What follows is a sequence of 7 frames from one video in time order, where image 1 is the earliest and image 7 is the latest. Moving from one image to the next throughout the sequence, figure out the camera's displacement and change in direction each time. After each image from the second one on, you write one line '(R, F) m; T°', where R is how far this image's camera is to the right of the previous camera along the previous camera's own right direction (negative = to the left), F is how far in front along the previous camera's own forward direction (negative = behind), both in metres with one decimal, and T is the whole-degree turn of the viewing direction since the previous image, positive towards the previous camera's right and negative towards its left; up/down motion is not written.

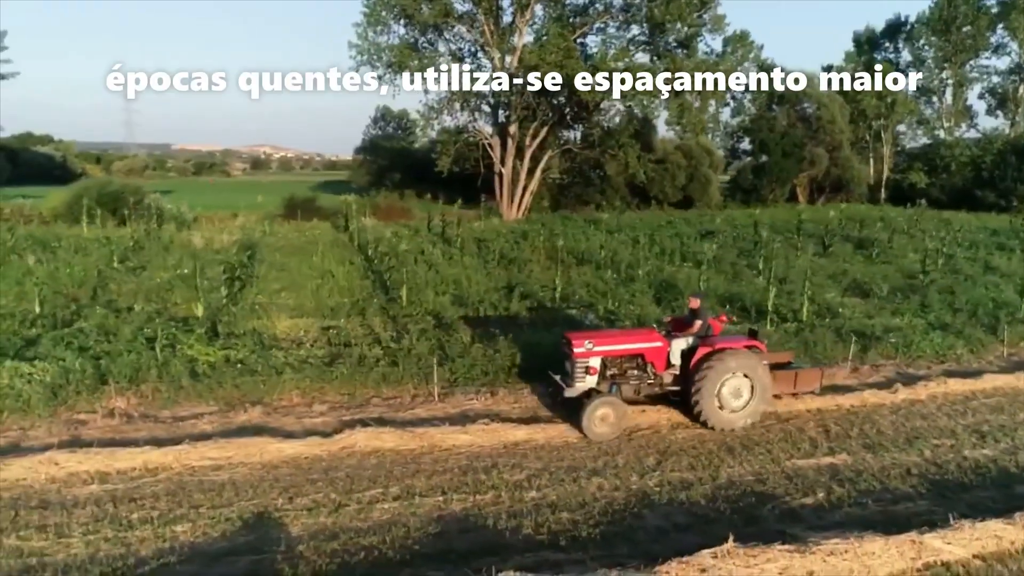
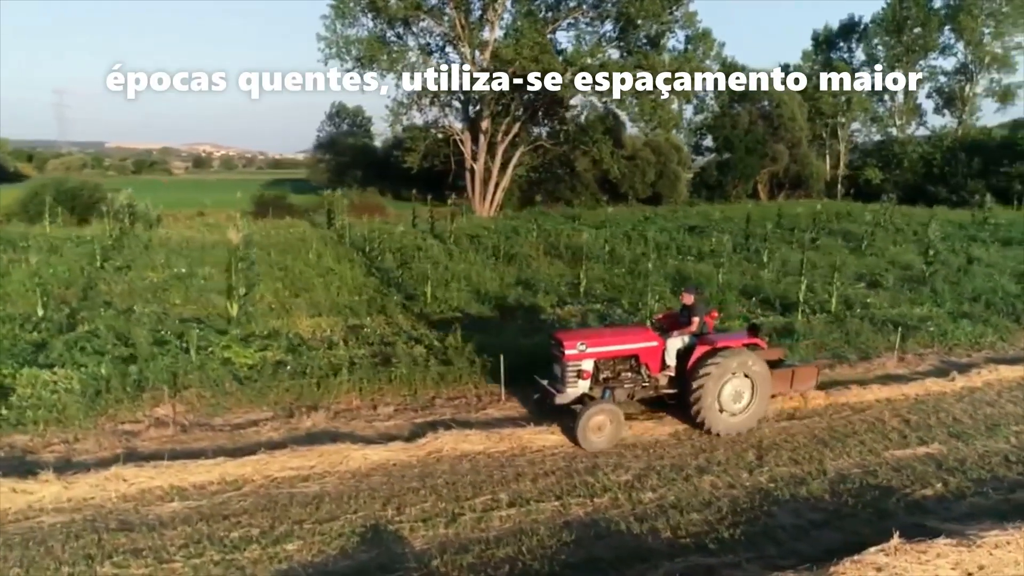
(-1.3, +0.4) m; +4°
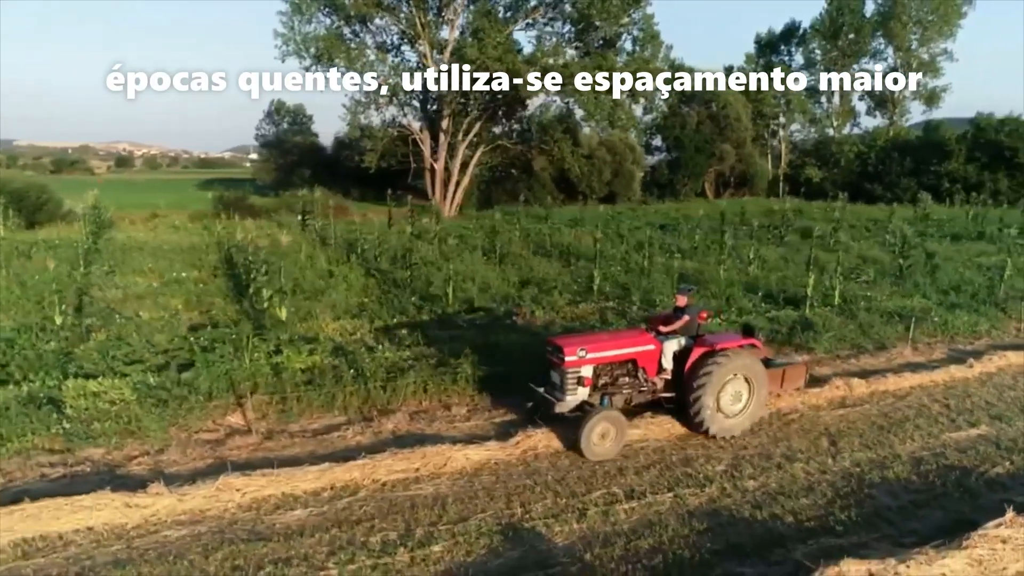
(-1.4, 0.0) m; +5°
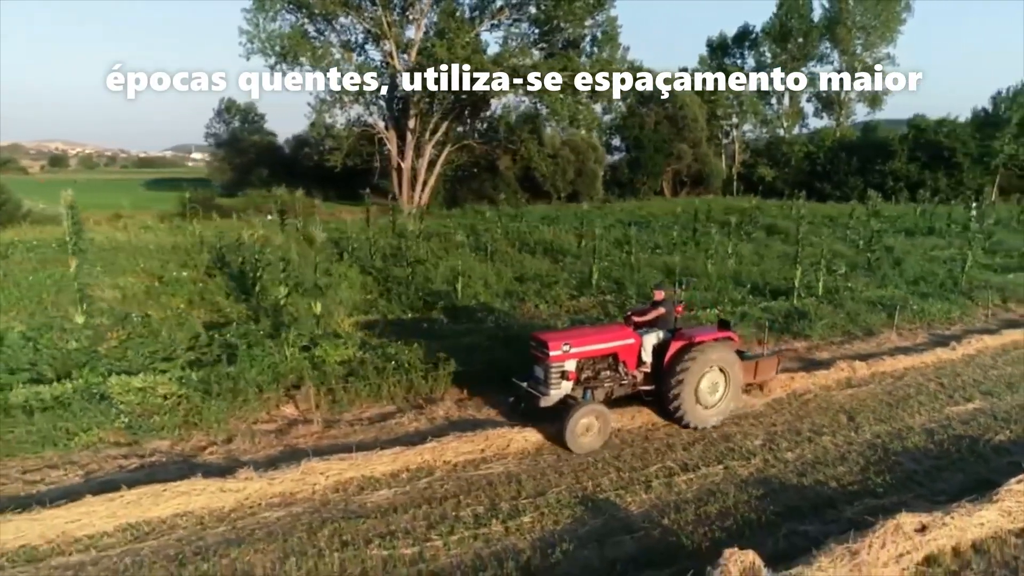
(-0.9, -0.3) m; +4°
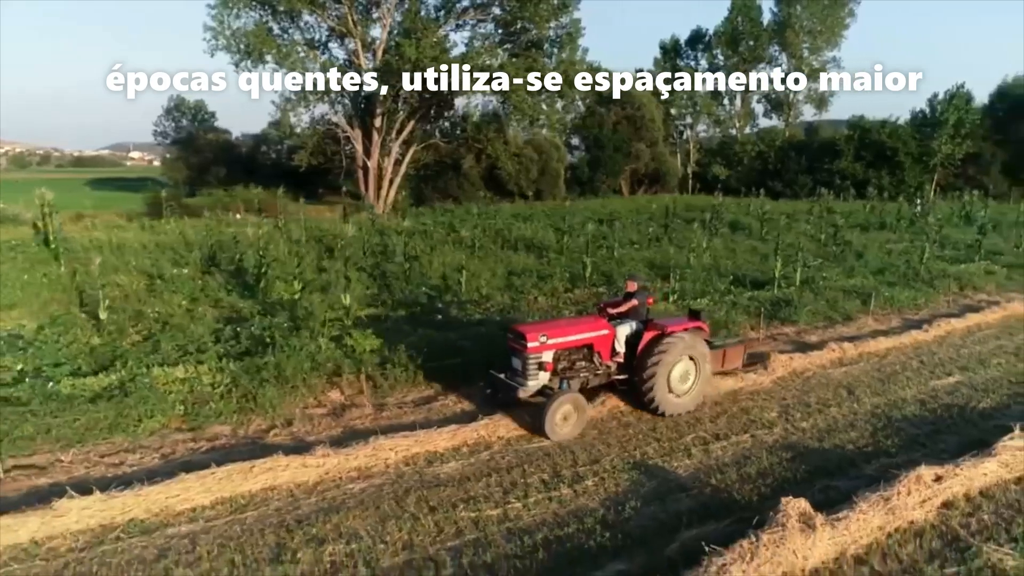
(-0.9, -0.5) m; +4°
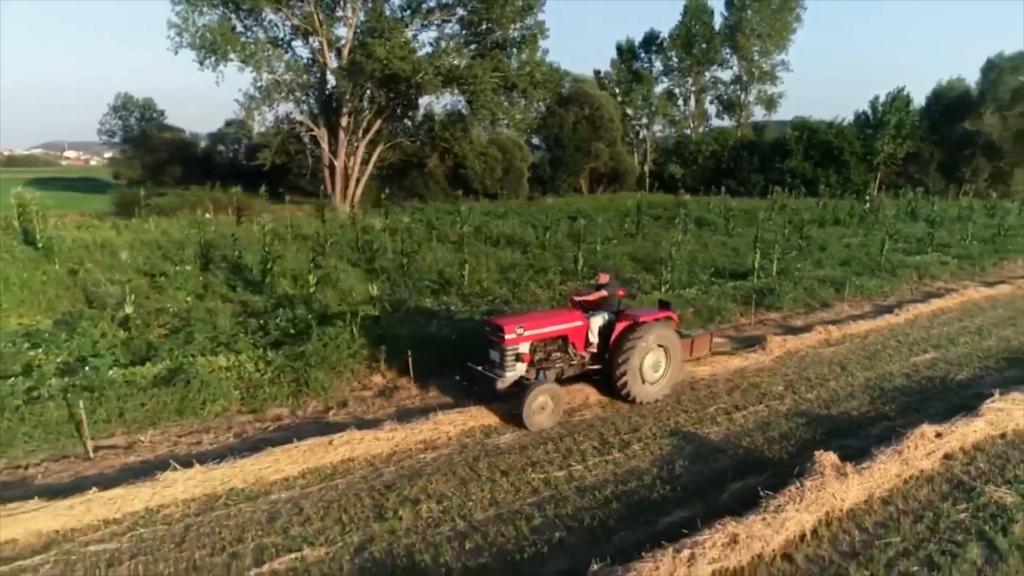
(-0.9, -0.5) m; +4°
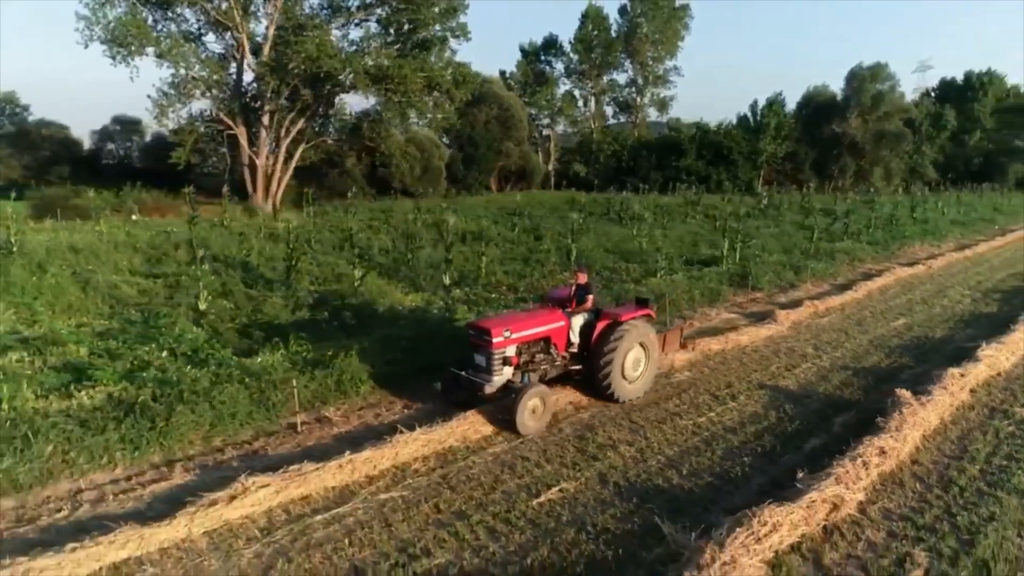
(-2.5, -0.8) m; +10°
